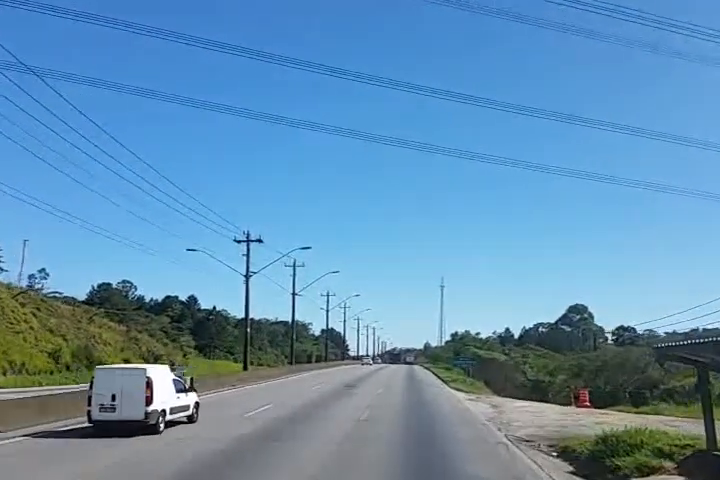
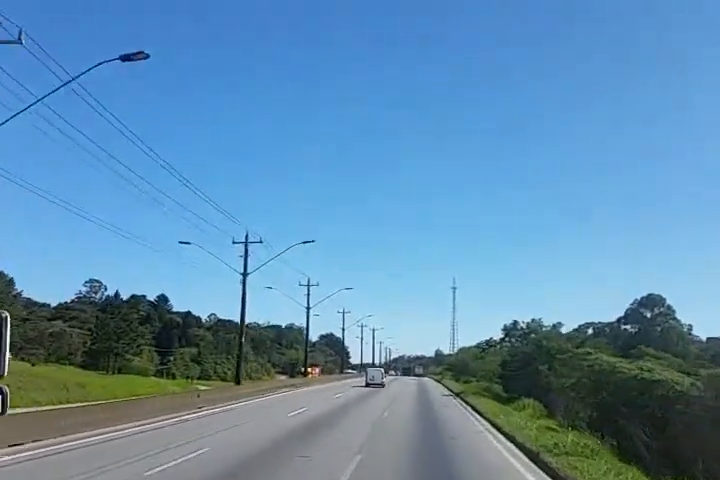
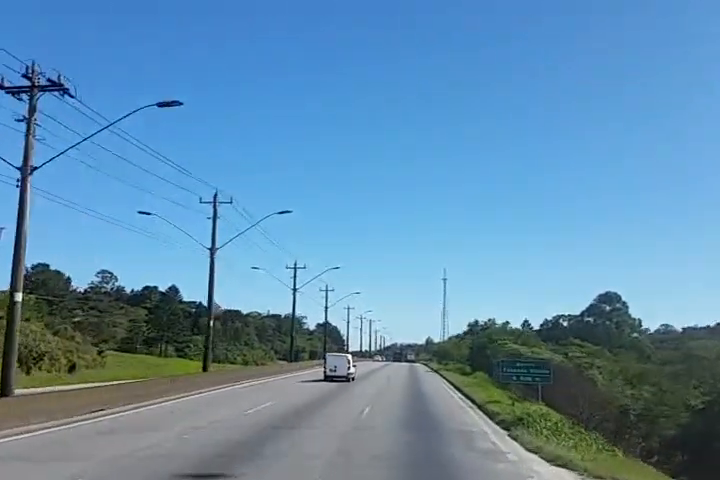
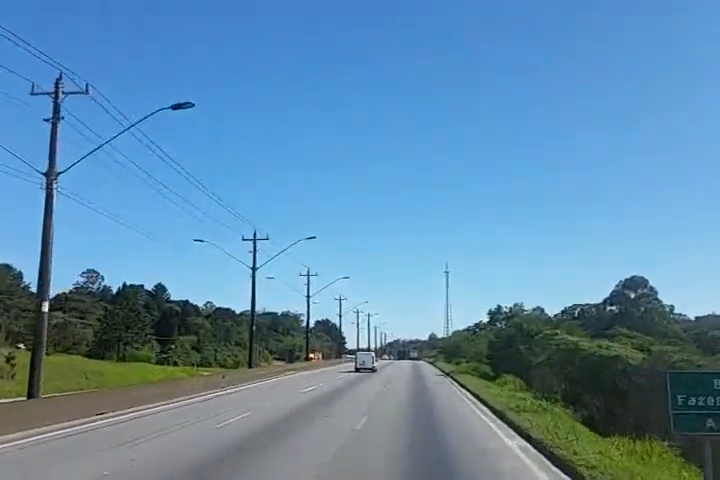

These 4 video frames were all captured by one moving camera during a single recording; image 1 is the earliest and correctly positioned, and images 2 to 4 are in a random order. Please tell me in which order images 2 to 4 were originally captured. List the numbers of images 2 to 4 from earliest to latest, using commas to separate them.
3, 4, 2
